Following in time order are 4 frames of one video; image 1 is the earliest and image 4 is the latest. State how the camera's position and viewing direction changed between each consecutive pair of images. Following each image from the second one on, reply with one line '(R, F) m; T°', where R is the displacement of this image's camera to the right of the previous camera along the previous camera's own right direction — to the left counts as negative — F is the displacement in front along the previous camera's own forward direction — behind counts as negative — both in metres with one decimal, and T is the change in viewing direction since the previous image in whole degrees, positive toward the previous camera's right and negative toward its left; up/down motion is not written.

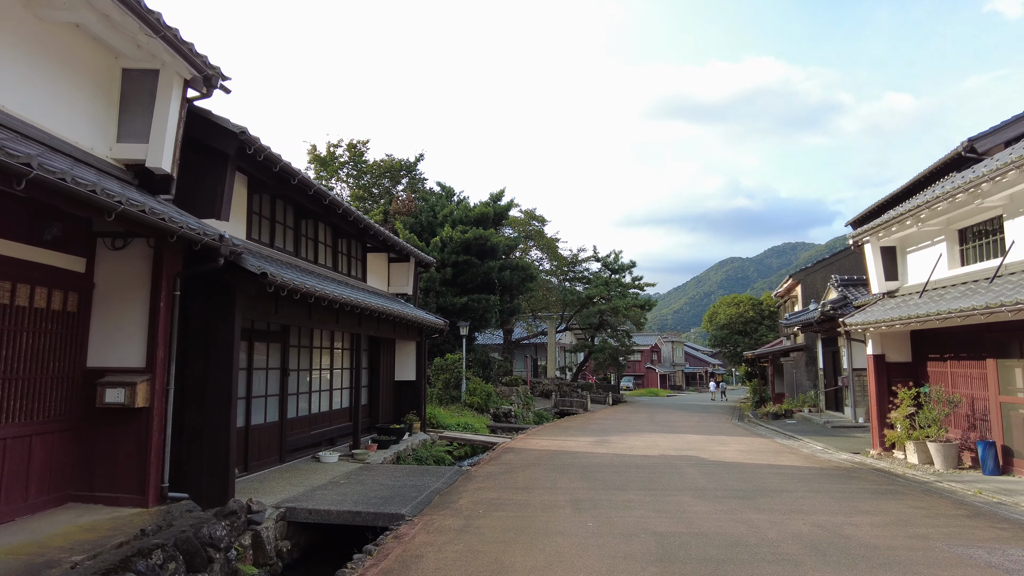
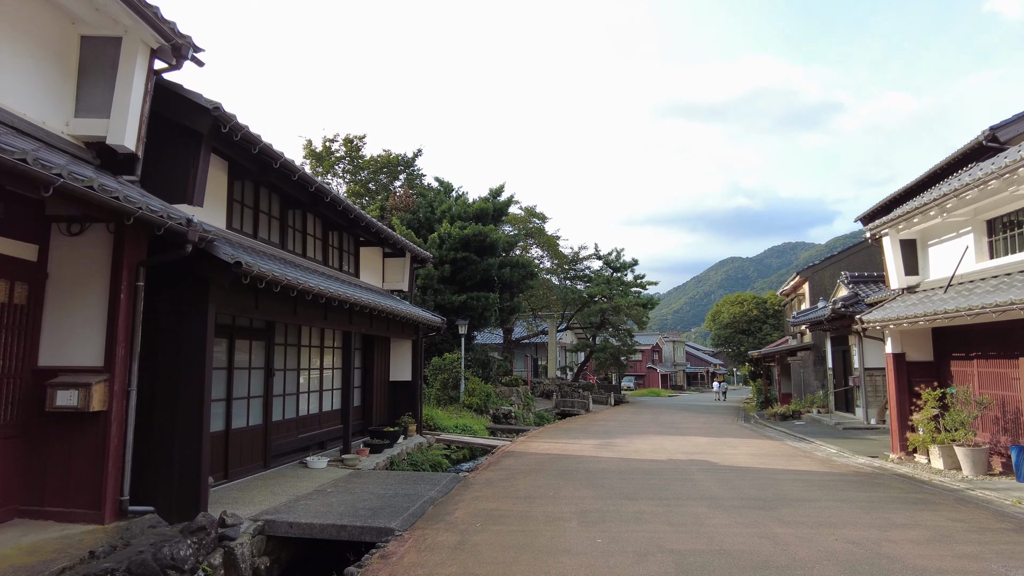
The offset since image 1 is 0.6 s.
(0.0, +0.6) m; 0°
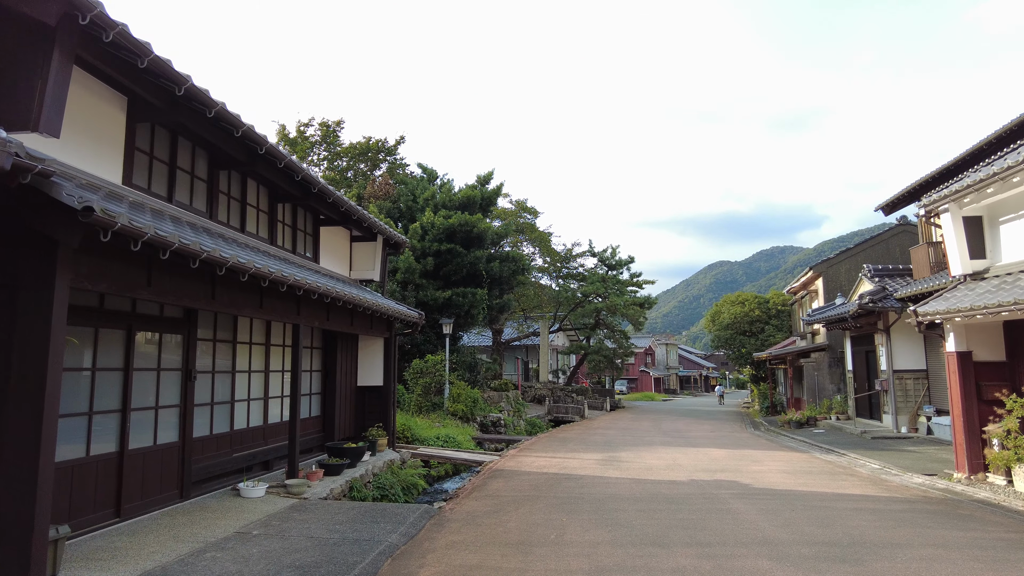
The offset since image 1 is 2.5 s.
(0.0, +1.8) m; +1°
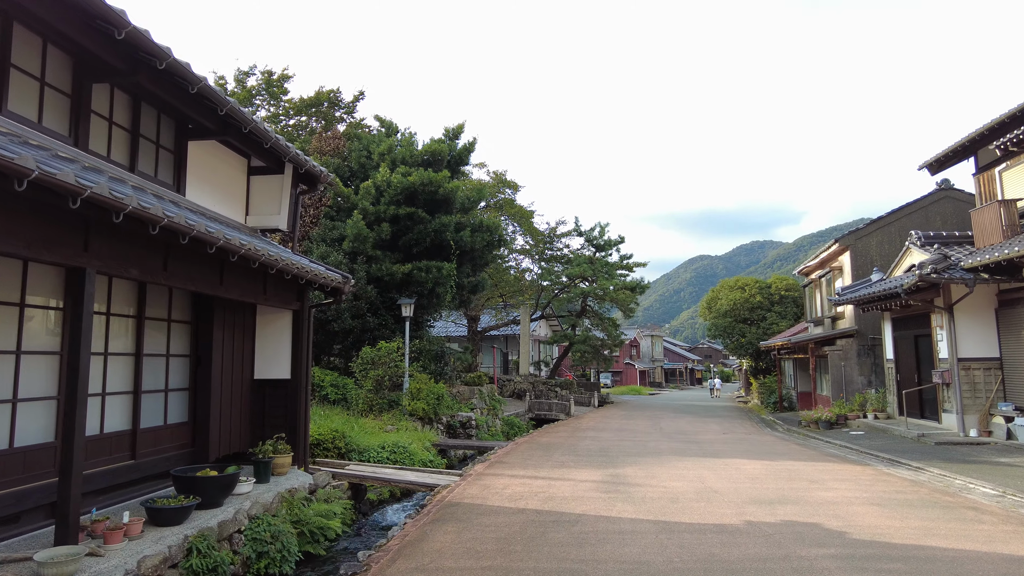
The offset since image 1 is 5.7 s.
(+0.2, +3.1) m; +2°
